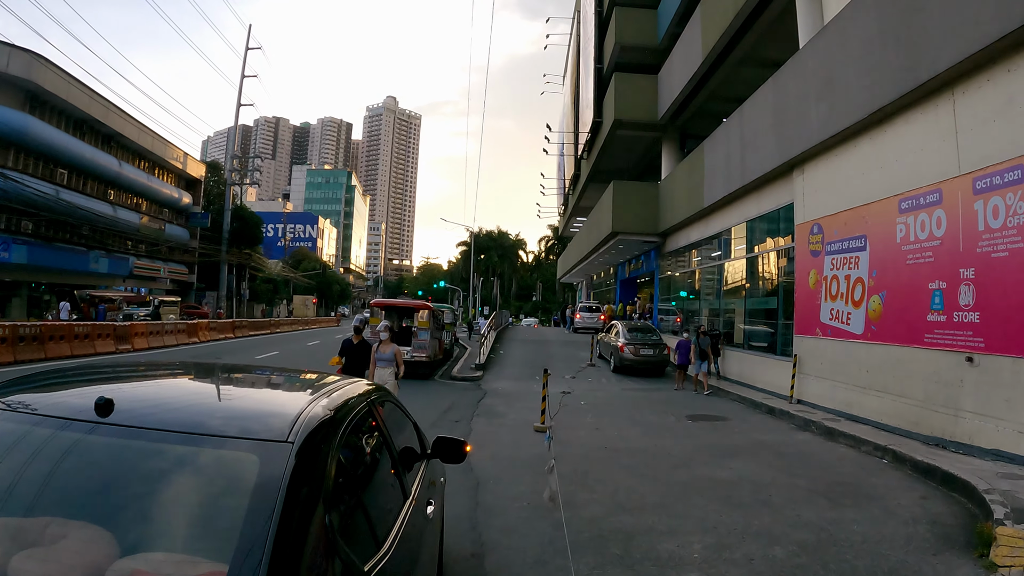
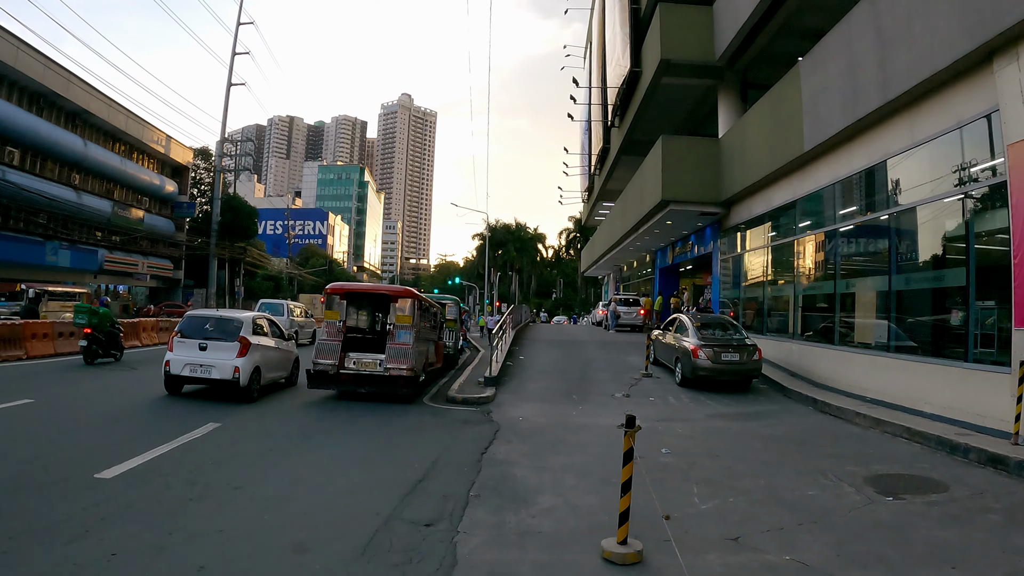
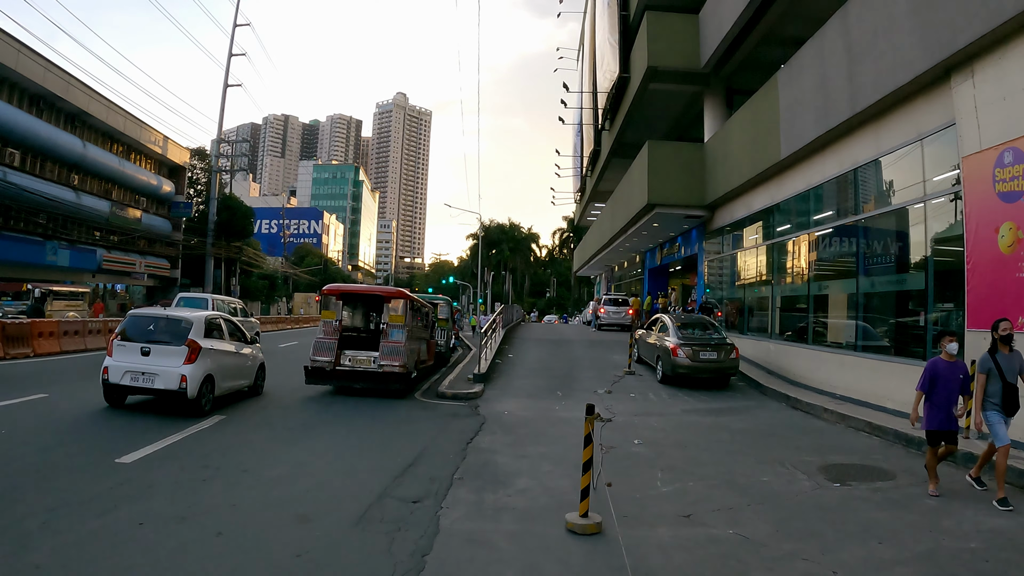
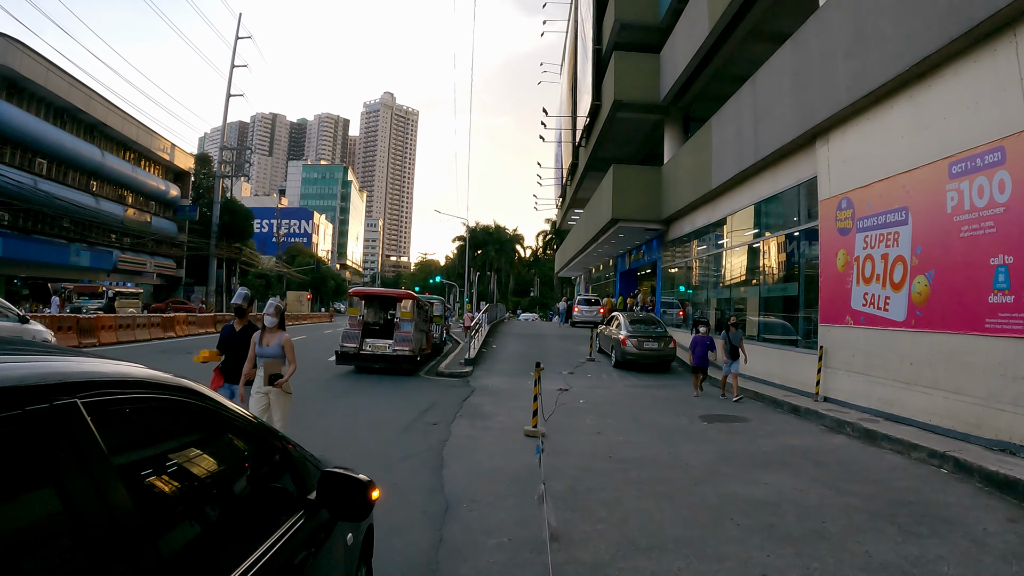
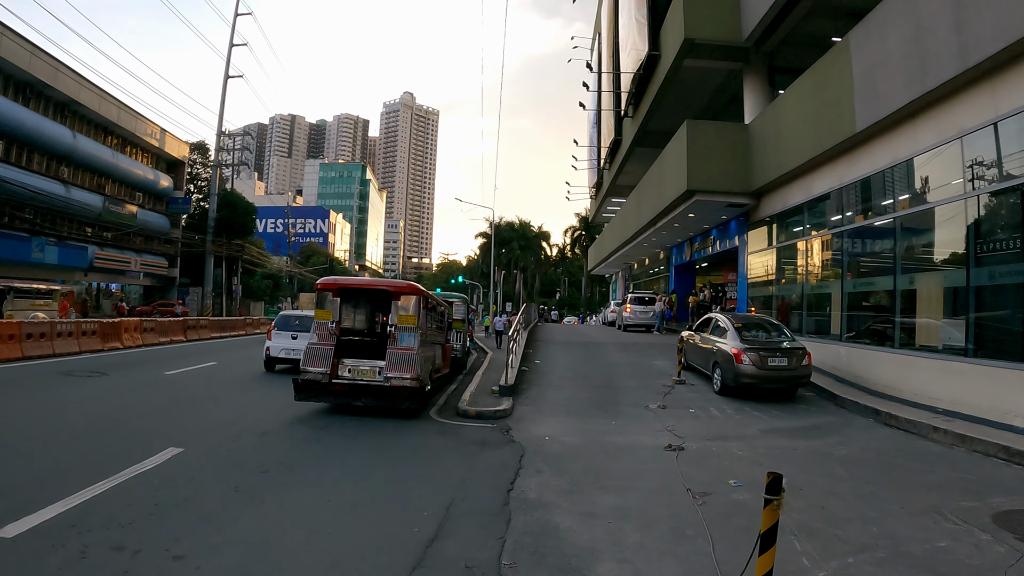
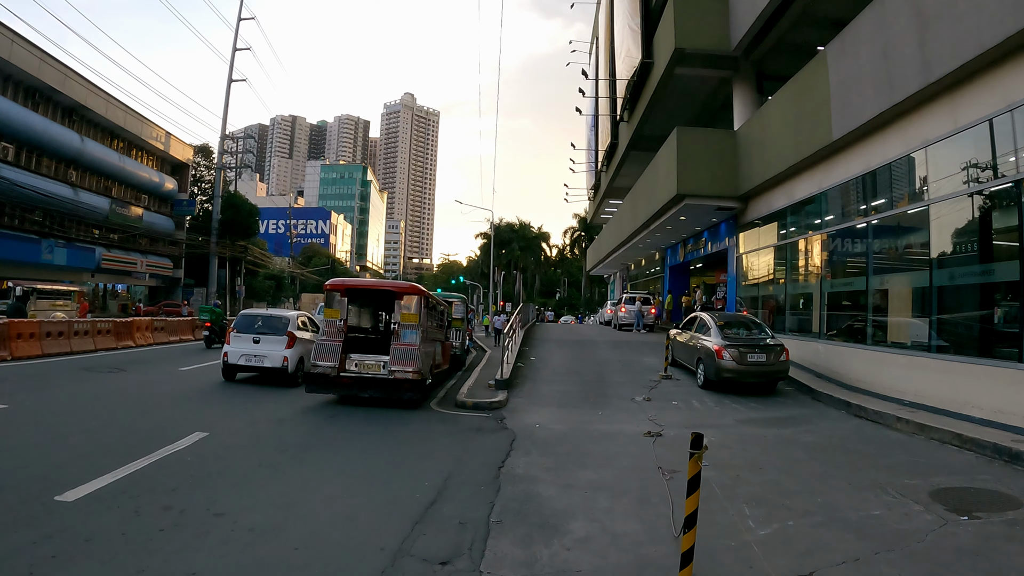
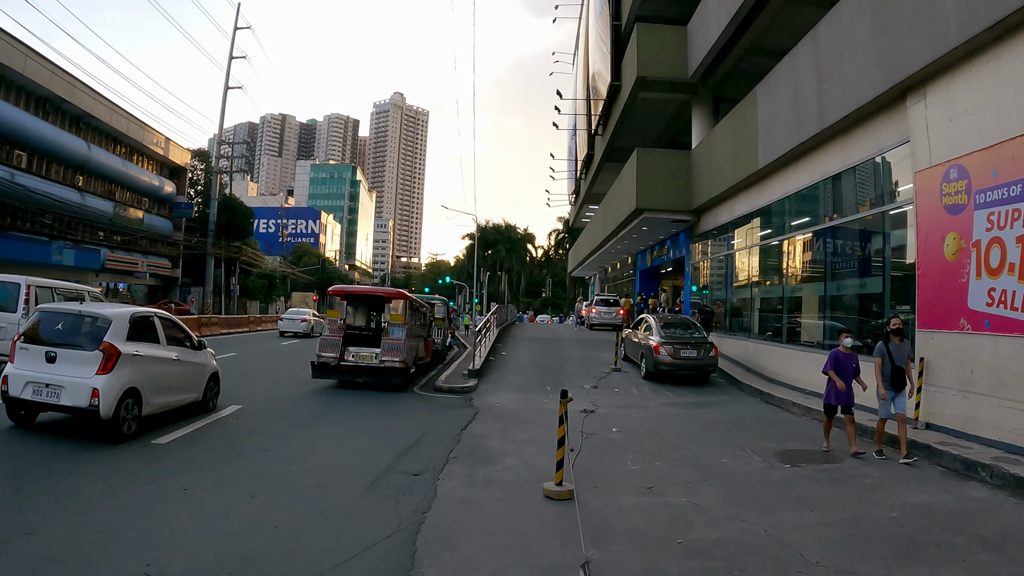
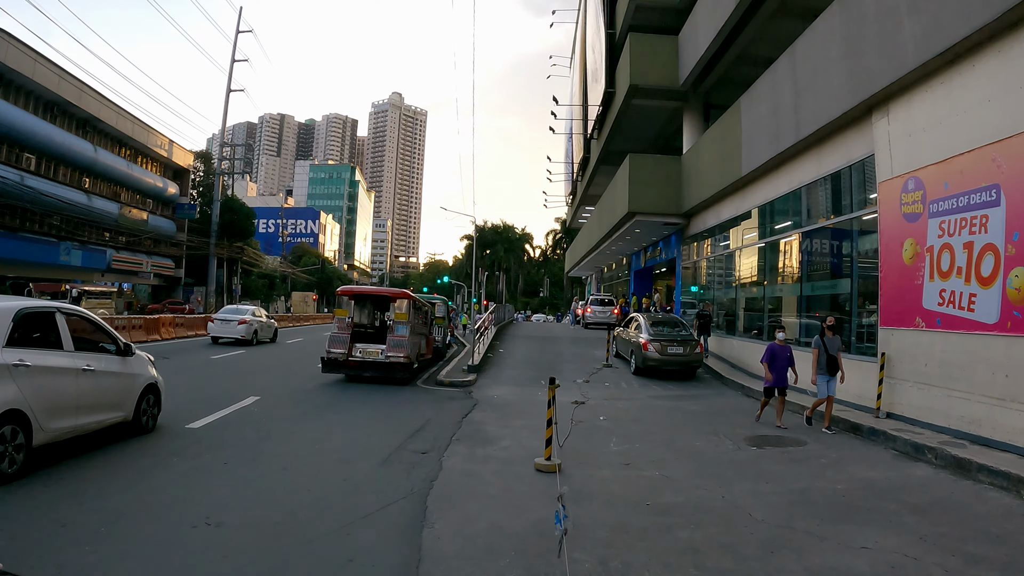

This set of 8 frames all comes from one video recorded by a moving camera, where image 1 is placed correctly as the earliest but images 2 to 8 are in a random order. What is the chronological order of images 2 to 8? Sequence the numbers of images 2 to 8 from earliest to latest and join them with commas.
4, 8, 7, 3, 2, 6, 5
